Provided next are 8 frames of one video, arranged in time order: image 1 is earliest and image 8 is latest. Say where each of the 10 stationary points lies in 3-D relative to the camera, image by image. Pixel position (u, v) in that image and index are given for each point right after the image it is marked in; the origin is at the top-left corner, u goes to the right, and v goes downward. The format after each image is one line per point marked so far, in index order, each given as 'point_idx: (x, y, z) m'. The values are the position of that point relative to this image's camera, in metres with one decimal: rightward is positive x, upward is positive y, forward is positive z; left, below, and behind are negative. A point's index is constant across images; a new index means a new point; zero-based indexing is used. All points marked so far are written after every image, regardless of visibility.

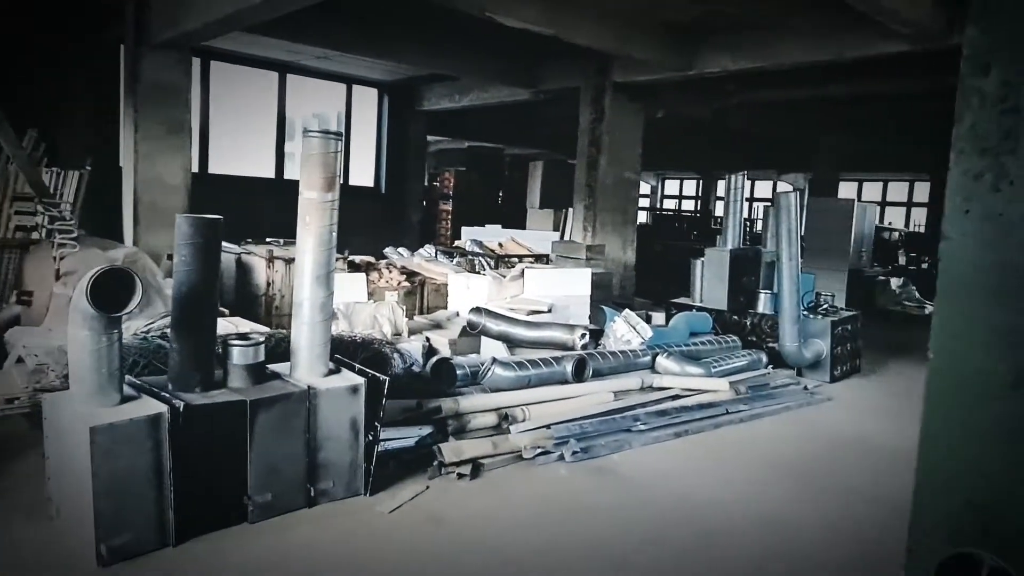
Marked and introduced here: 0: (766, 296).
0: (+2.0, -0.1, +5.8) m
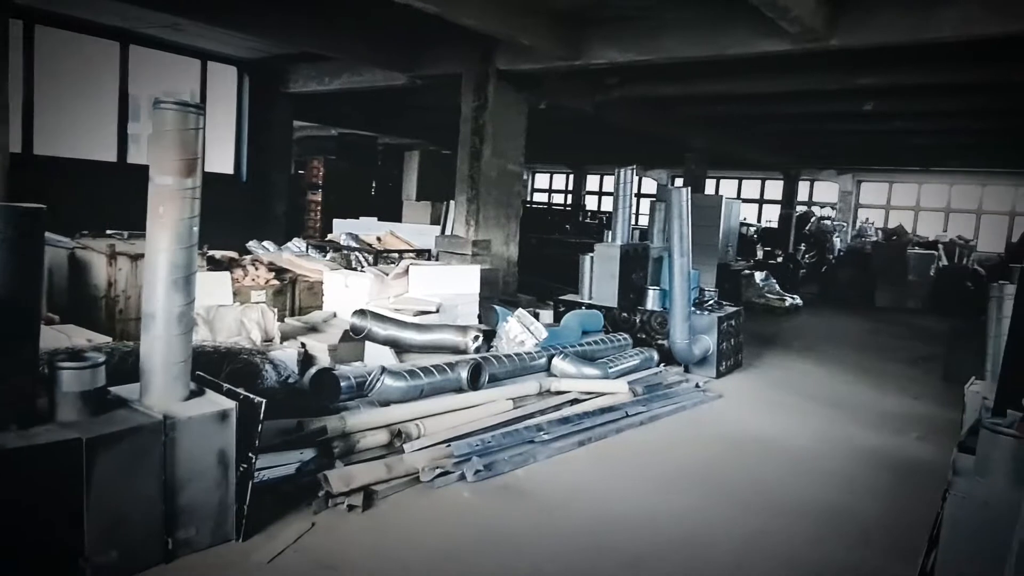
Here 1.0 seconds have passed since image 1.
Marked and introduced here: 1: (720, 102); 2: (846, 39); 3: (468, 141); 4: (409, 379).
0: (+1.1, 0.0, +5.7) m
1: (+2.4, +2.1, +8.5) m
2: (+2.3, +1.7, +5.1) m
3: (-0.4, +1.4, +7.0) m
4: (-0.5, -0.5, +3.6) m
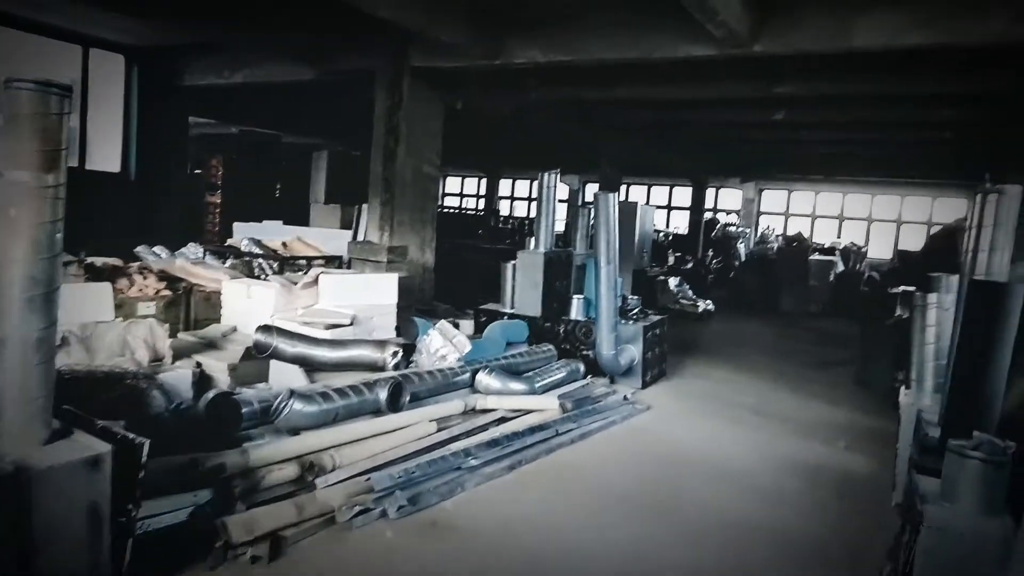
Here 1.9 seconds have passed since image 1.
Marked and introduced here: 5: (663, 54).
0: (+0.5, -0.1, +5.5) m
1: (+1.4, +2.1, +8.5) m
2: (+1.7, +1.7, +5.1) m
3: (-1.2, +1.3, +6.6) m
4: (-0.8, -0.5, +3.3) m
5: (+1.1, +1.7, +5.4) m
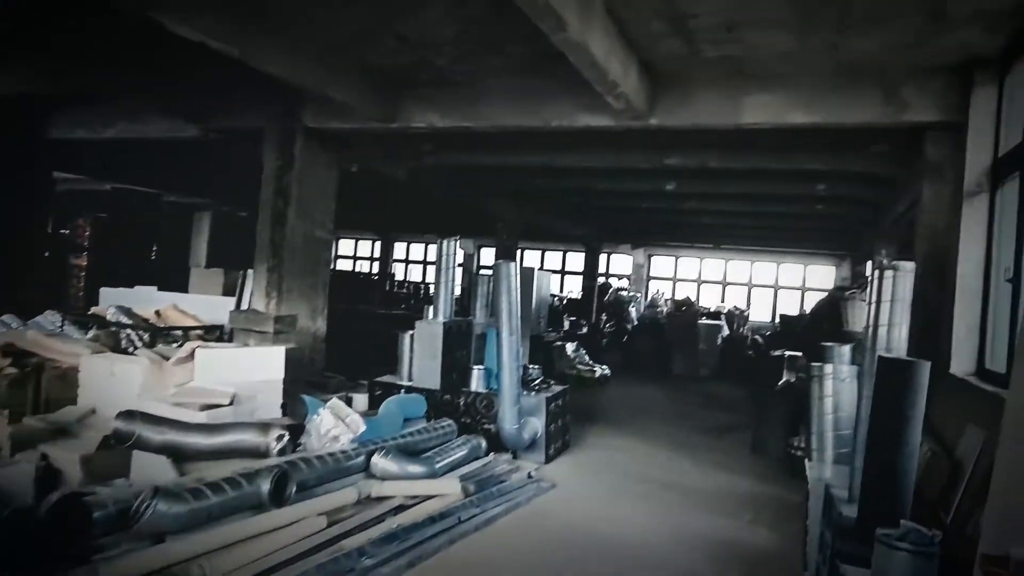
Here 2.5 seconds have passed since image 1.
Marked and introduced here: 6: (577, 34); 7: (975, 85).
0: (-0.2, -0.6, +5.3) m
1: (+0.3, +1.3, +8.5) m
2: (+1.1, +1.2, +5.2) m
3: (-2.0, +0.7, +6.2) m
4: (-1.2, -0.8, +2.9) m
5: (+0.4, +1.2, +5.4) m
6: (+0.3, +1.3, +3.7) m
7: (+2.8, +1.2, +4.4) m
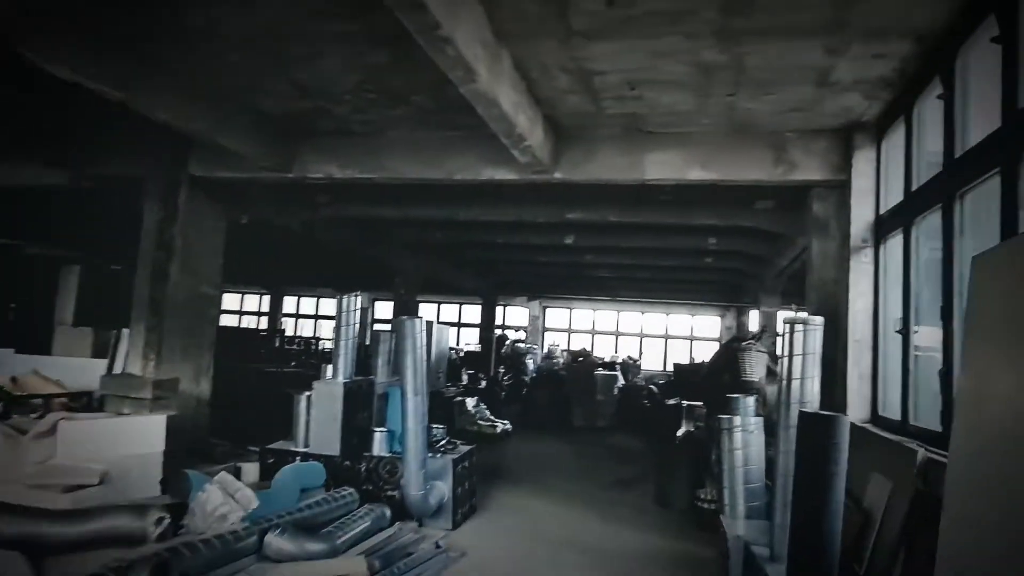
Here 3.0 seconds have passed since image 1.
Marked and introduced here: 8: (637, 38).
0: (-0.9, -1.0, +5.0) m
1: (-0.9, +0.7, +8.4) m
2: (+0.4, +0.8, +5.2) m
3: (-2.8, +0.2, +5.8) m
4: (-1.5, -1.0, +2.4) m
5: (-0.3, +0.8, +5.4) m
6: (-0.1, +1.0, +3.6) m
7: (+2.2, +0.9, +4.7) m
8: (+0.6, +1.2, +3.6) m
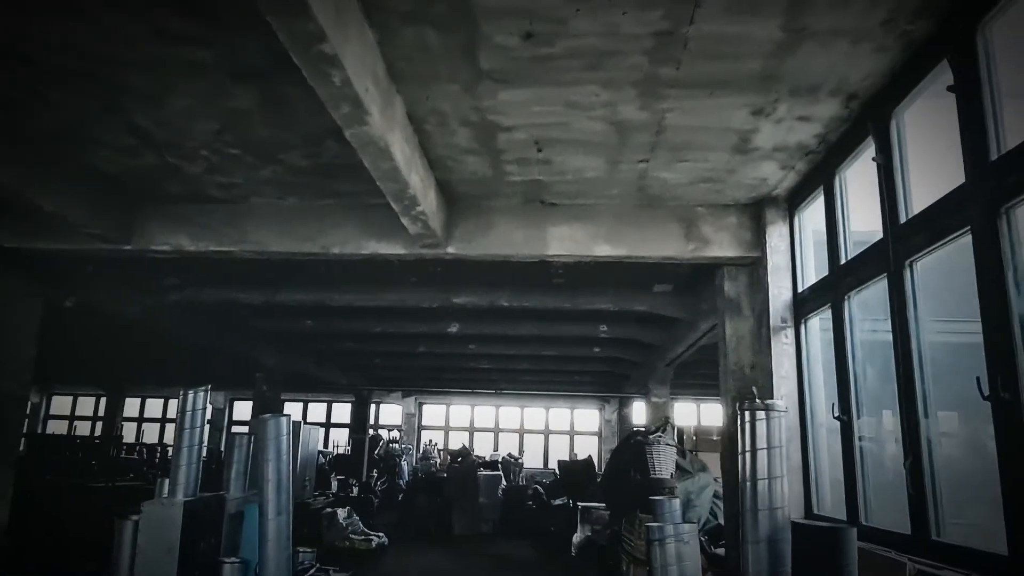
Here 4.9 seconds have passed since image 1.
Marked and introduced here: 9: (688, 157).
0: (-1.5, -1.5, +4.0) m
1: (-2.1, -0.3, +7.5) m
2: (-0.3, +0.2, +4.6) m
3: (-3.6, -0.4, +4.5) m
4: (-1.7, -1.2, +1.4) m
5: (-1.1, +0.2, +4.7) m
6: (-0.6, +0.6, +3.0) m
7: (+1.5, +0.4, +4.4) m
8: (+0.2, +0.9, +3.2) m
9: (+0.9, +0.7, +3.9) m
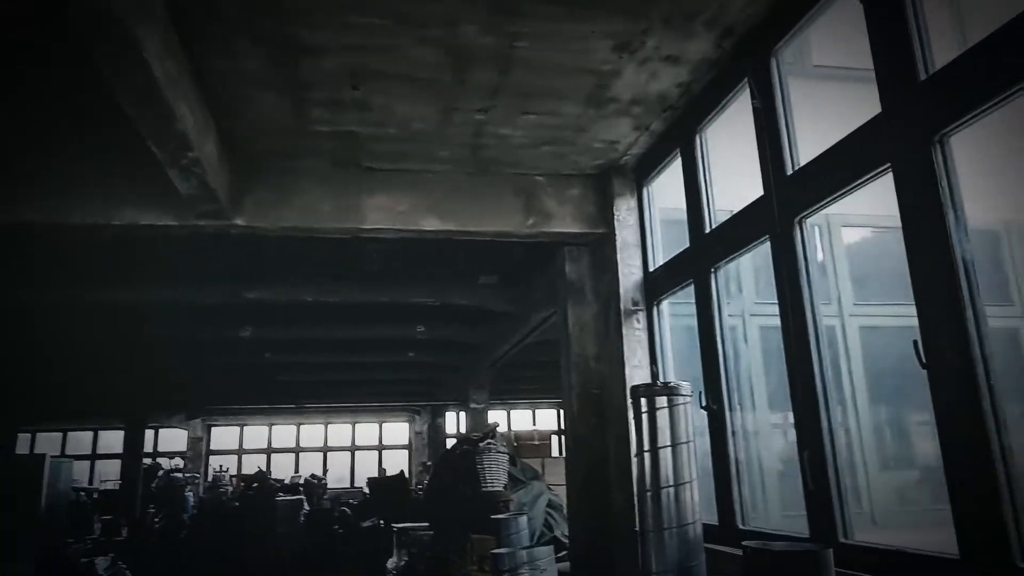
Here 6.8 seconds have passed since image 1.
0: (-2.3, -1.4, +2.7) m
1: (-3.8, -0.2, +6.0) m
2: (-1.3, +0.3, +3.7) m
3: (-4.4, -0.3, +2.7) m
4: (-1.8, -1.1, +0.1) m
5: (-2.0, +0.3, +3.5) m
6: (-1.1, +0.8, +2.0) m
7: (+0.5, +0.5, +4.0) m
8: (-0.4, +1.0, +2.4) m
9: (+0.1, +0.8, +3.3) m
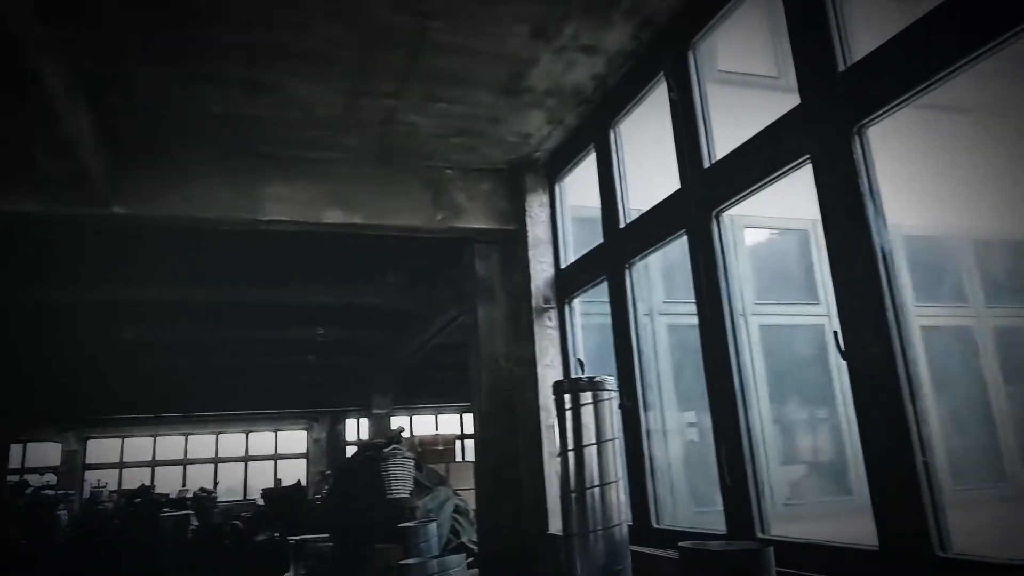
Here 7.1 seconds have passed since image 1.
0: (-2.6, -1.4, +2.2) m
1: (-4.5, -0.2, +5.3) m
2: (-1.7, +0.4, +3.3) m
3: (-4.7, -0.2, +2.0) m
4: (-1.7, -1.0, -0.2) m
5: (-2.4, +0.3, +3.1) m
6: (-1.3, +0.8, +1.7) m
7: (+0.1, +0.5, +3.9) m
8: (-0.7, +1.0, +2.2) m
9: (-0.3, +0.8, +3.1) m
